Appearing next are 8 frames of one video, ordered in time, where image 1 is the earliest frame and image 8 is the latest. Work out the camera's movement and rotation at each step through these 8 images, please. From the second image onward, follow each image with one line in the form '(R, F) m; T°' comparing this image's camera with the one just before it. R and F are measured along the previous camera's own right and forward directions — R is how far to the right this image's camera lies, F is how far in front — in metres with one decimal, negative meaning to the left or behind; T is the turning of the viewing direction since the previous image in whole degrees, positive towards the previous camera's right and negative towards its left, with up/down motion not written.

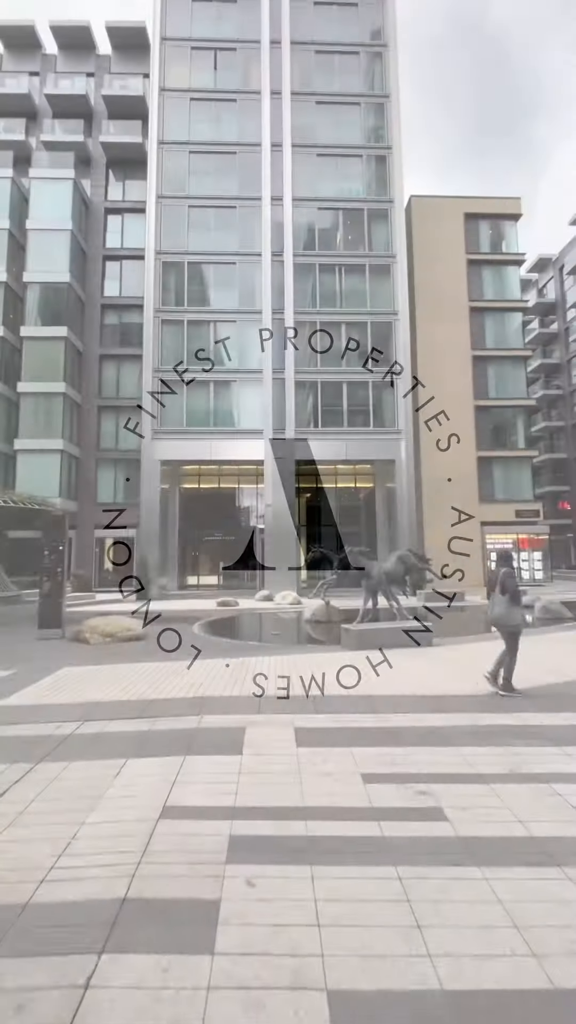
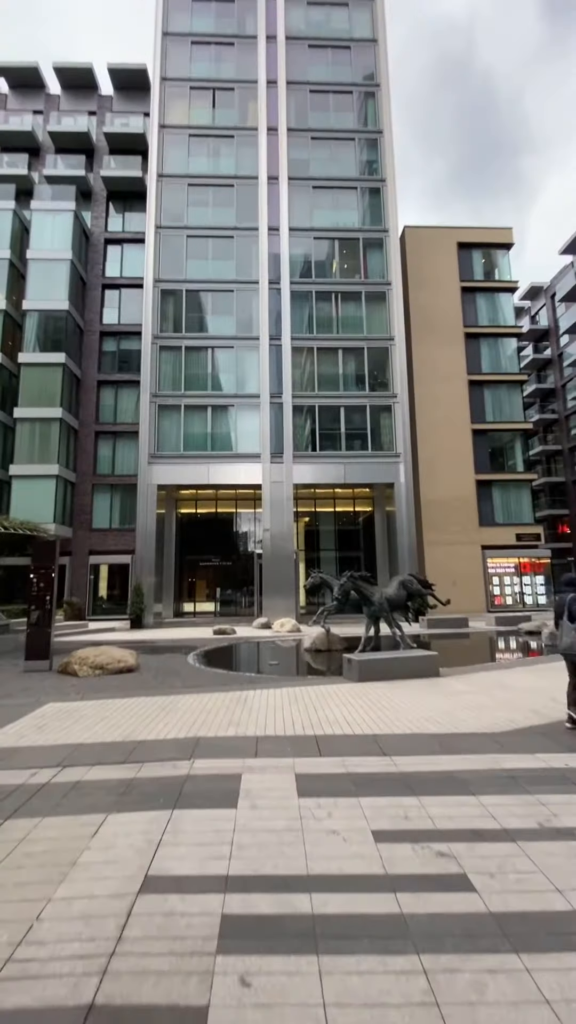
(0.0, +0.4) m; 0°
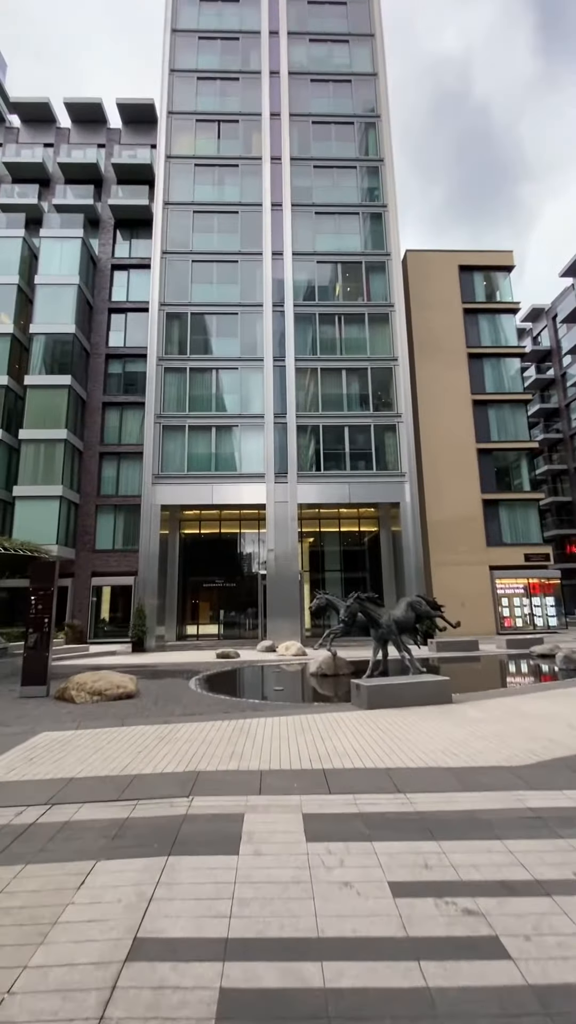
(0.0, +0.3) m; -1°
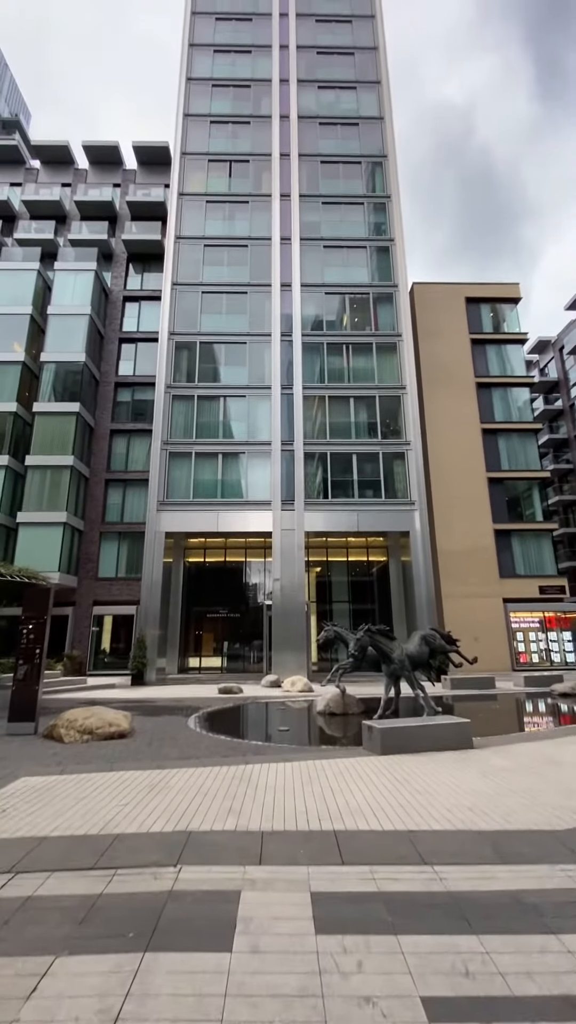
(0.0, +0.6) m; -1°
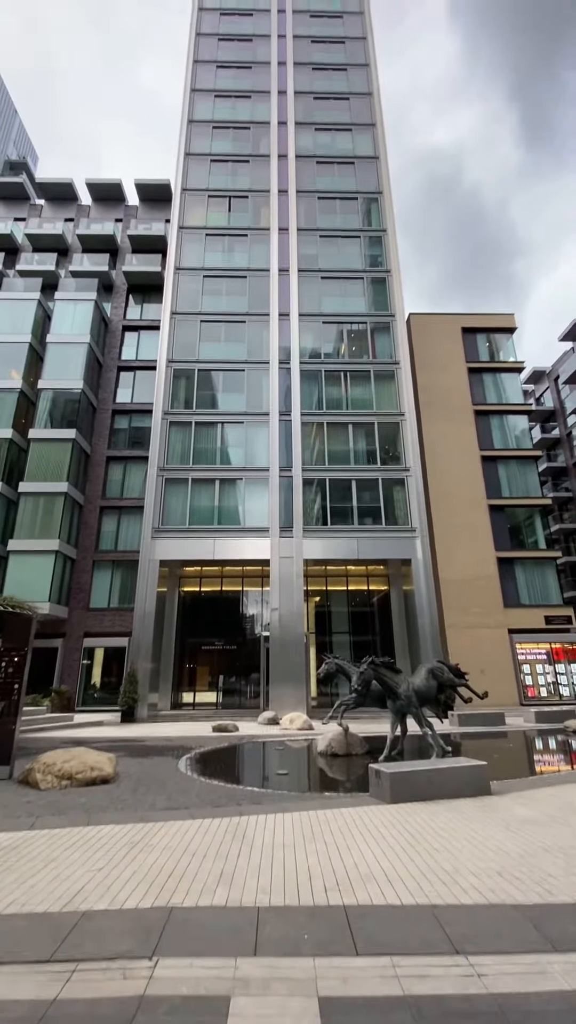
(0.0, +0.6) m; 0°
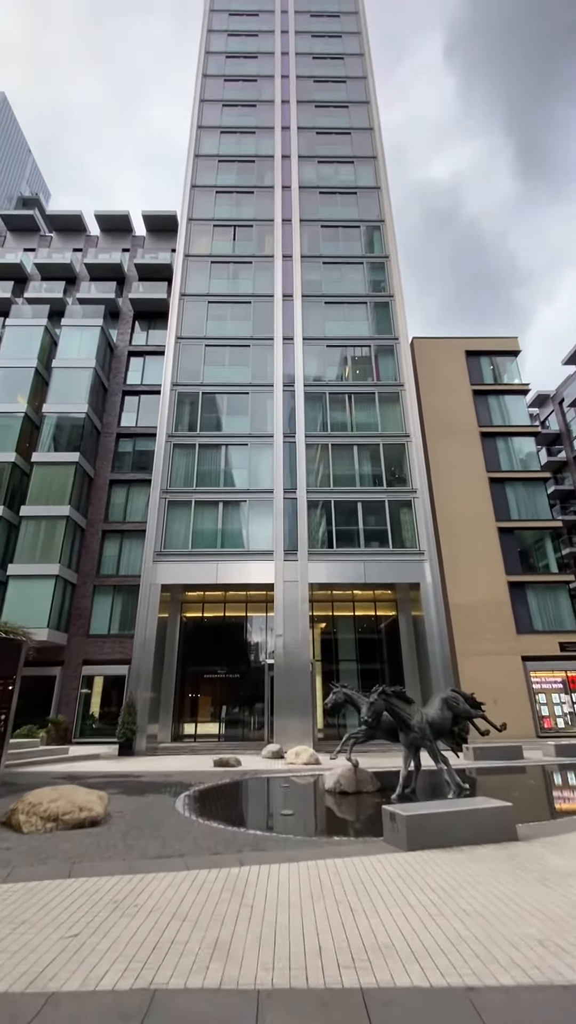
(0.0, +0.5) m; -1°
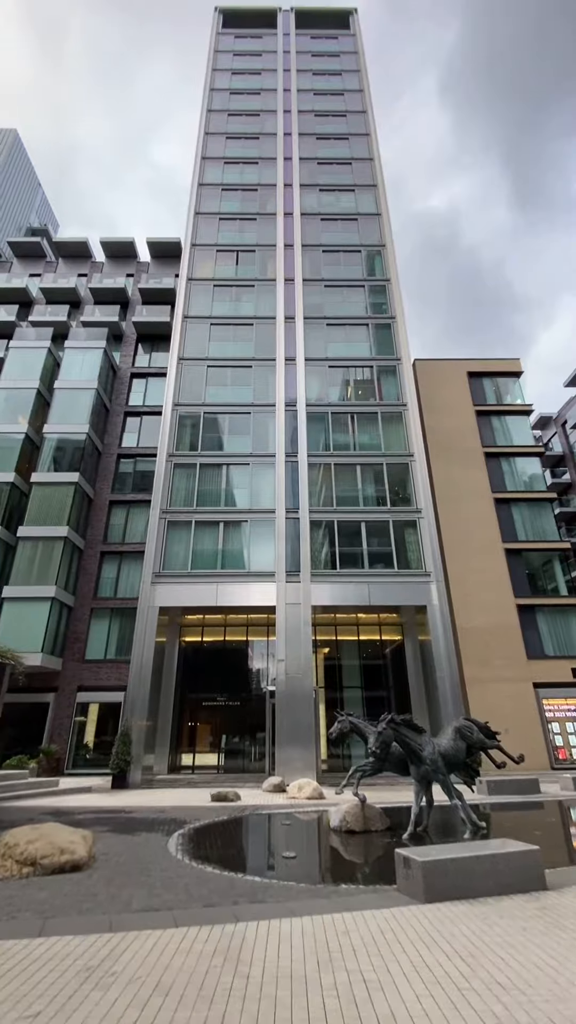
(0.0, +0.6) m; 0°
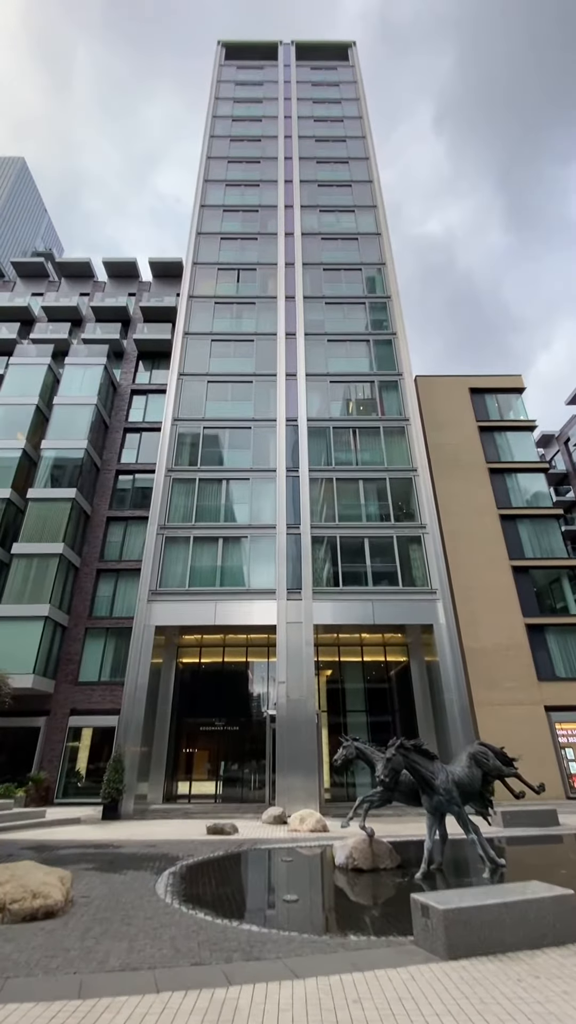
(0.0, +0.7) m; 0°
